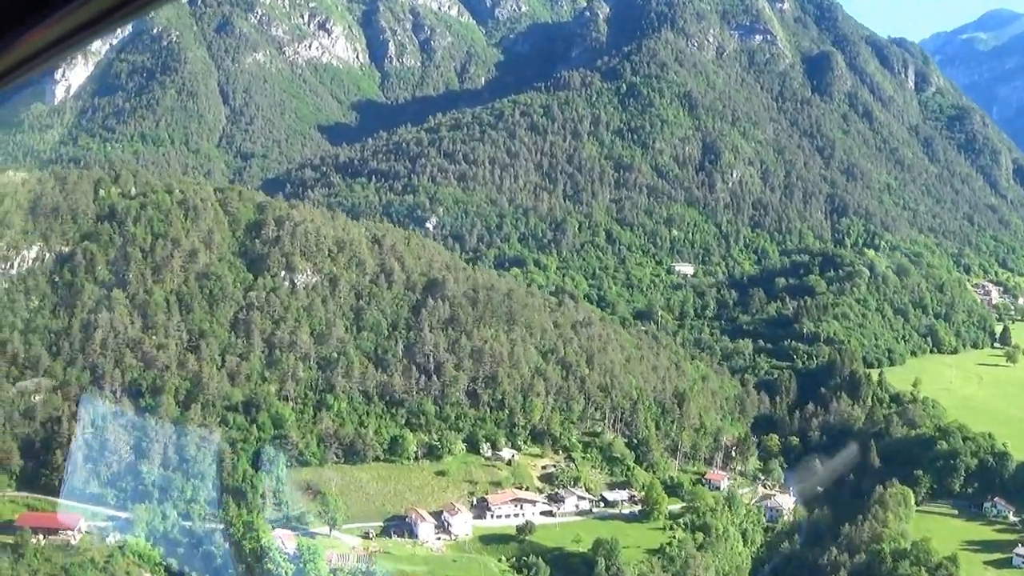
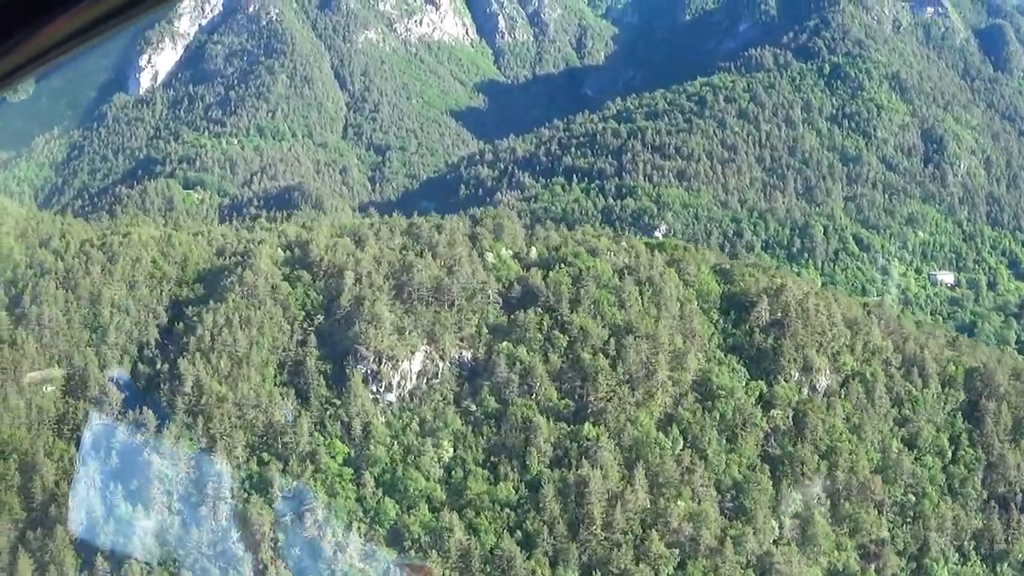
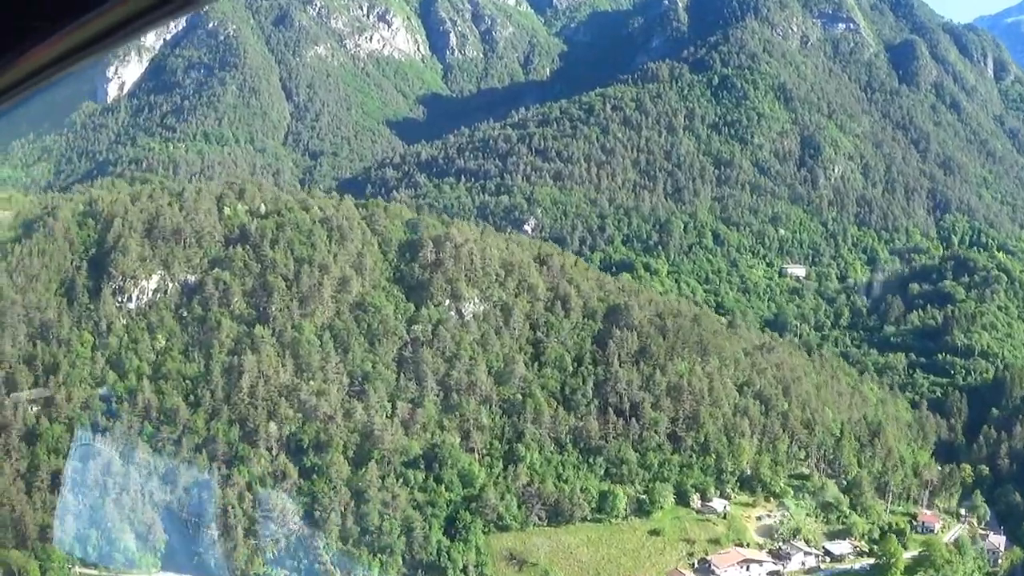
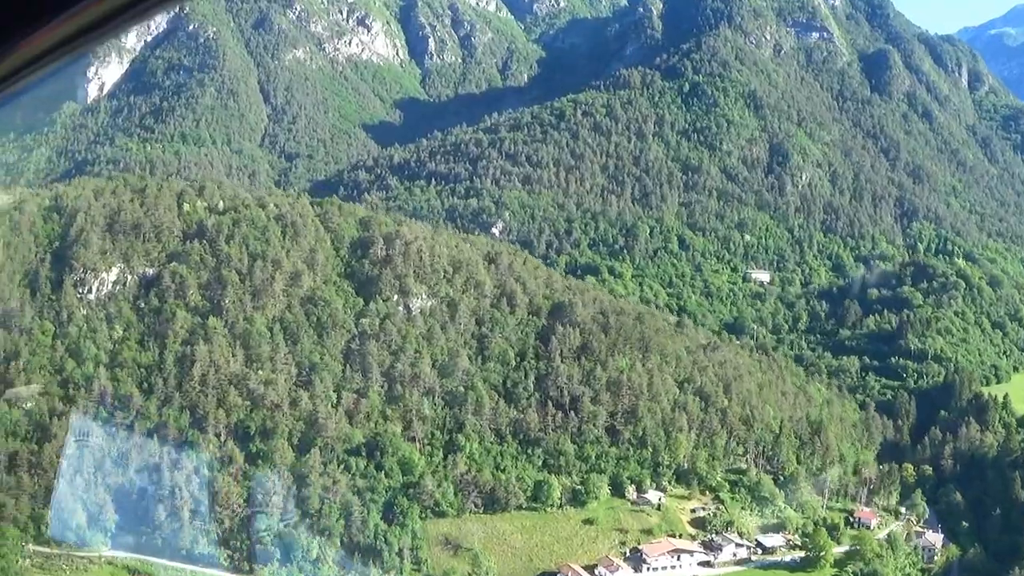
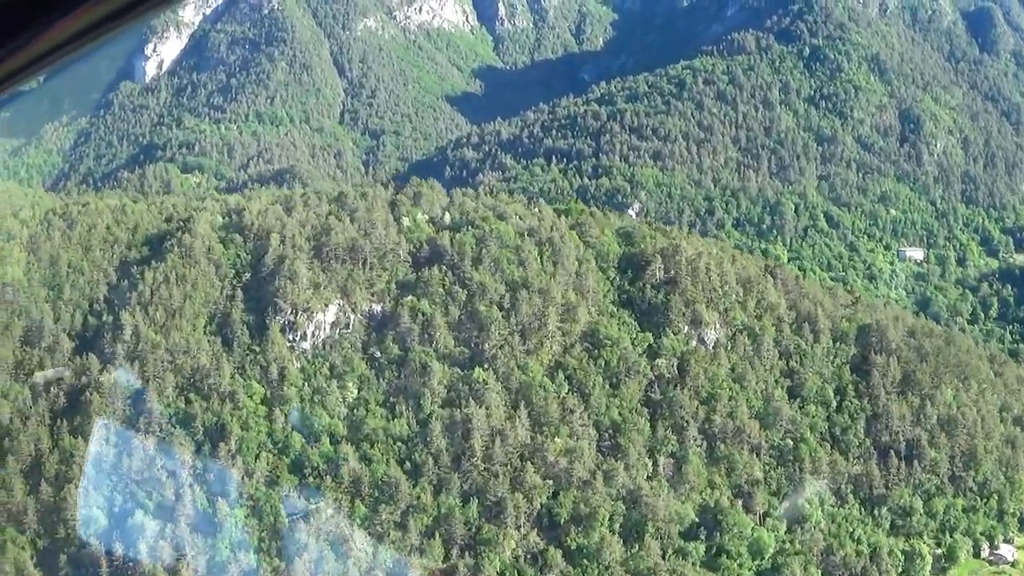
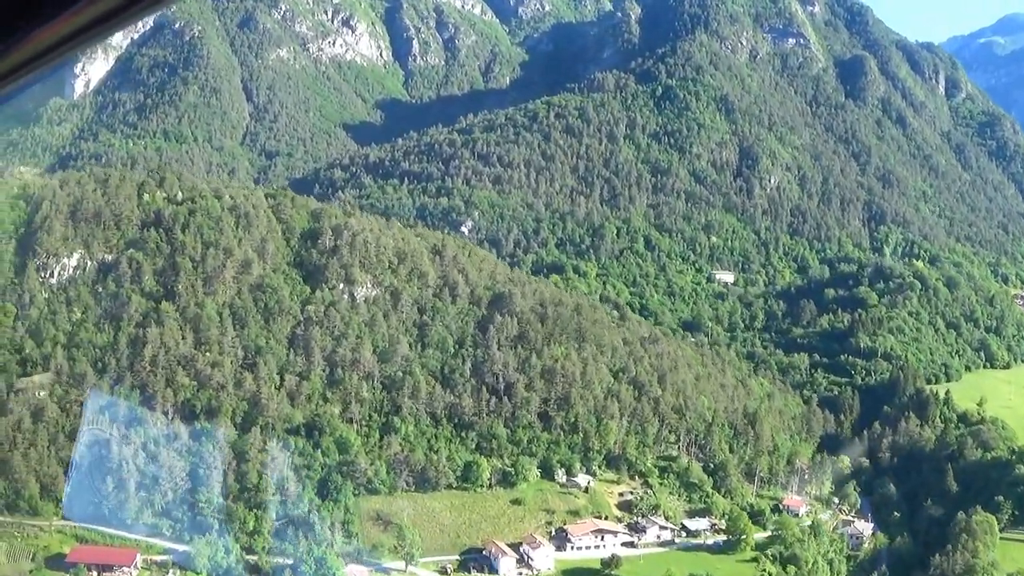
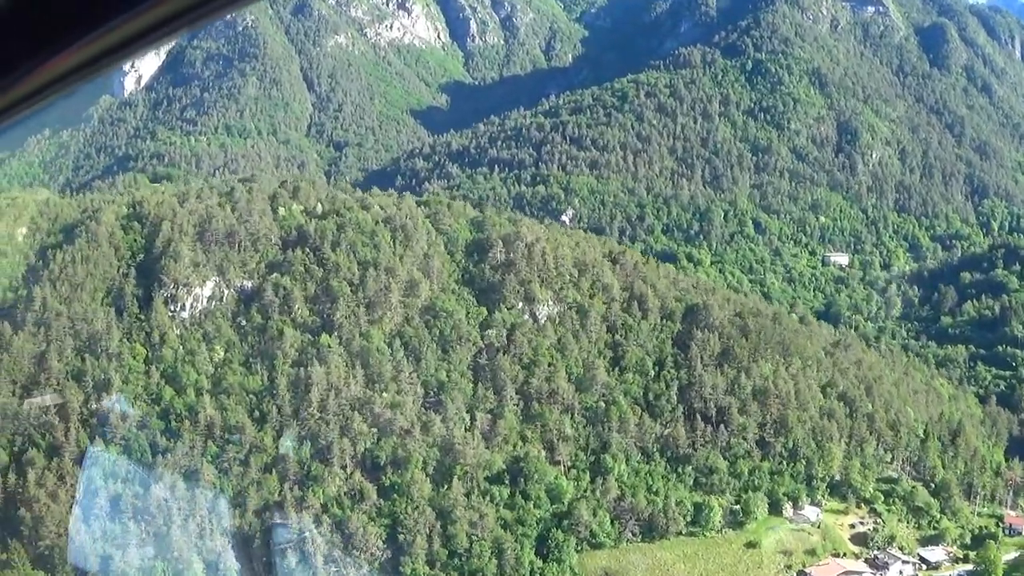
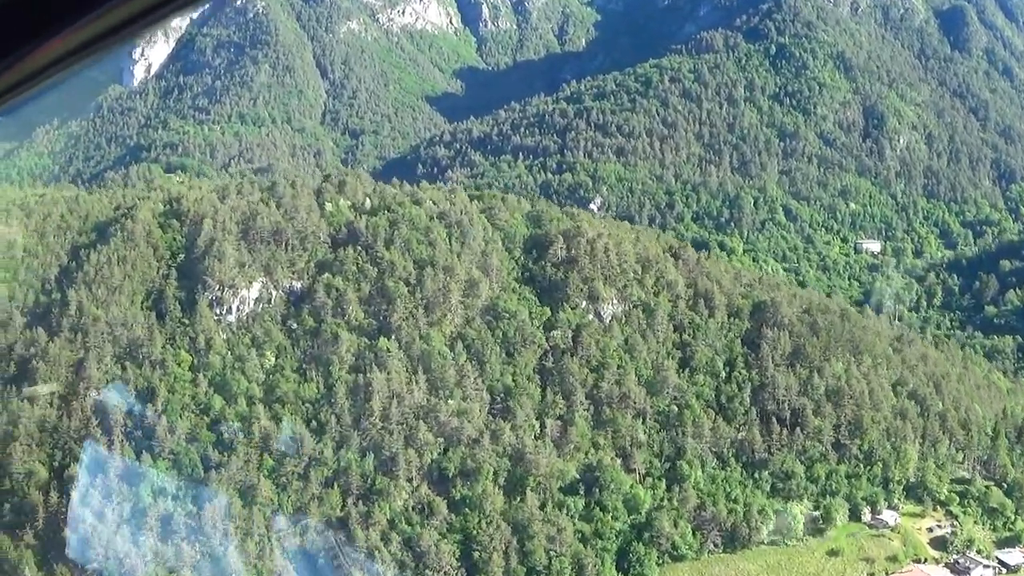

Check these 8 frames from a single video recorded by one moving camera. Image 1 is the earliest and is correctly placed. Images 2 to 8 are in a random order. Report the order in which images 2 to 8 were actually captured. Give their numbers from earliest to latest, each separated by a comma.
6, 4, 3, 7, 8, 5, 2
